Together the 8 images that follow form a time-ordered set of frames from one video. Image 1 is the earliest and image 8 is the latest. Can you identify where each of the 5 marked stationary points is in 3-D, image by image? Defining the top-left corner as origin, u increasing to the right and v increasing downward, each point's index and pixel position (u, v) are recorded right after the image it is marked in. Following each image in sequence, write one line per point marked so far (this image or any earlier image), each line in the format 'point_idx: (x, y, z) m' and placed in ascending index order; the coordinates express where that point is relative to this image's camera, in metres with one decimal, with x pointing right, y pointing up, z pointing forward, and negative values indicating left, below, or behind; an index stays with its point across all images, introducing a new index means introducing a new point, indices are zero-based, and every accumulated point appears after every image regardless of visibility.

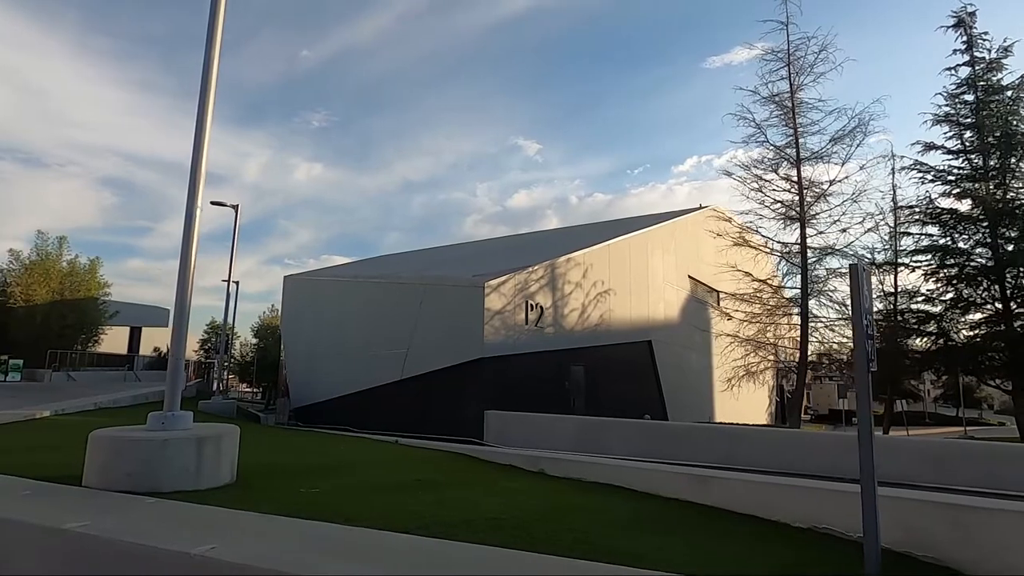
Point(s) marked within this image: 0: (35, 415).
0: (-7.4, -2.0, +8.4) m
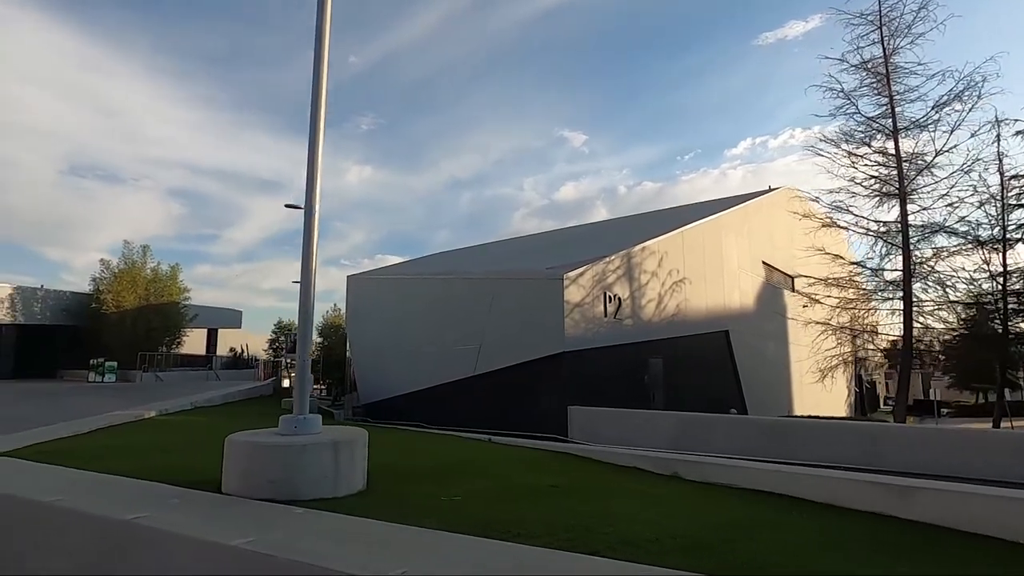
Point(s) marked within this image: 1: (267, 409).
0: (-5.9, -2.1, +8.7) m
1: (-6.6, -3.3, +14.4) m
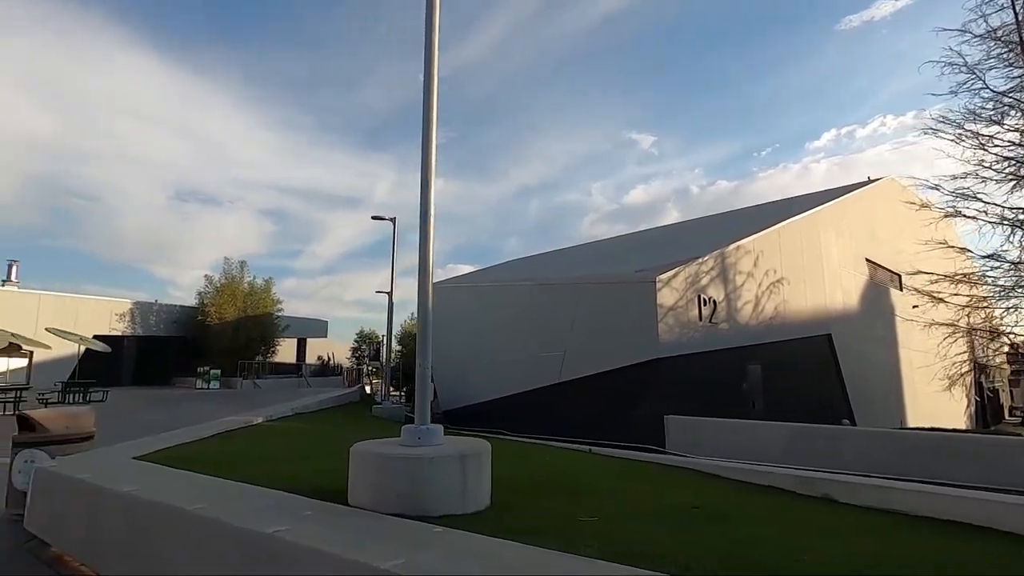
0: (-4.4, -2.3, +9.1) m
1: (-4.2, -3.6, +14.8) m
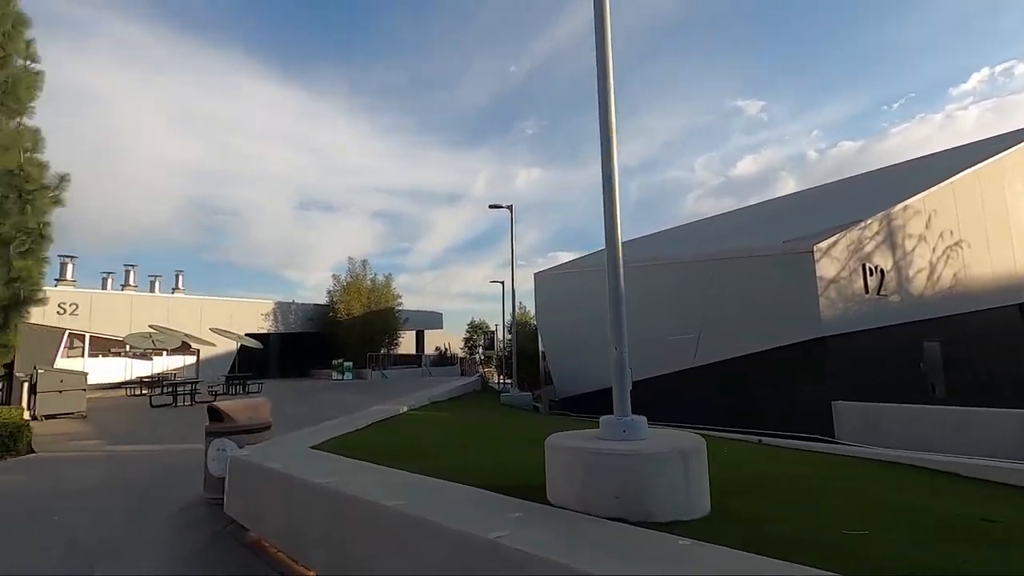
0: (-2.0, -2.1, +9.4) m
1: (-0.7, -3.3, +15.0) m
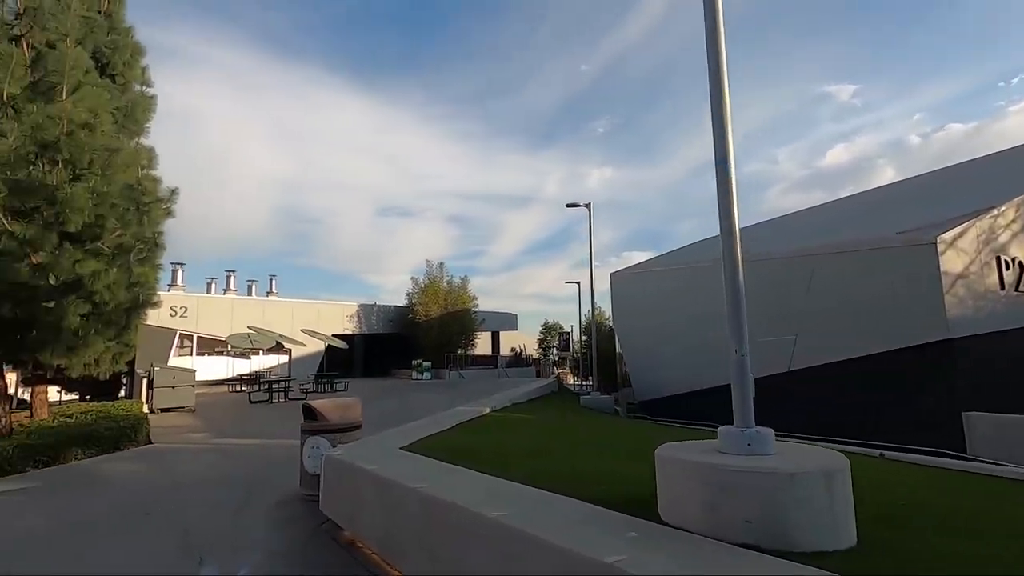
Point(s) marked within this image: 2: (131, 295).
0: (-0.5, -2.1, +9.4) m
1: (+1.5, -3.3, +14.7) m
2: (-7.5, -0.1, +10.5) m
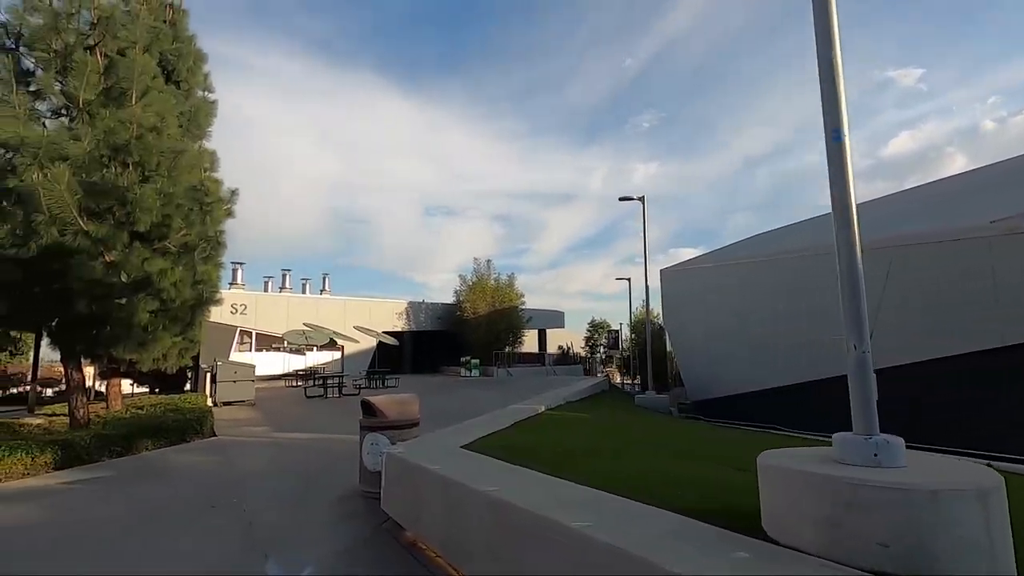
0: (+0.4, -2.1, +9.1) m
1: (+2.9, -3.2, +14.3) m
2: (-6.4, -0.1, +10.9) m
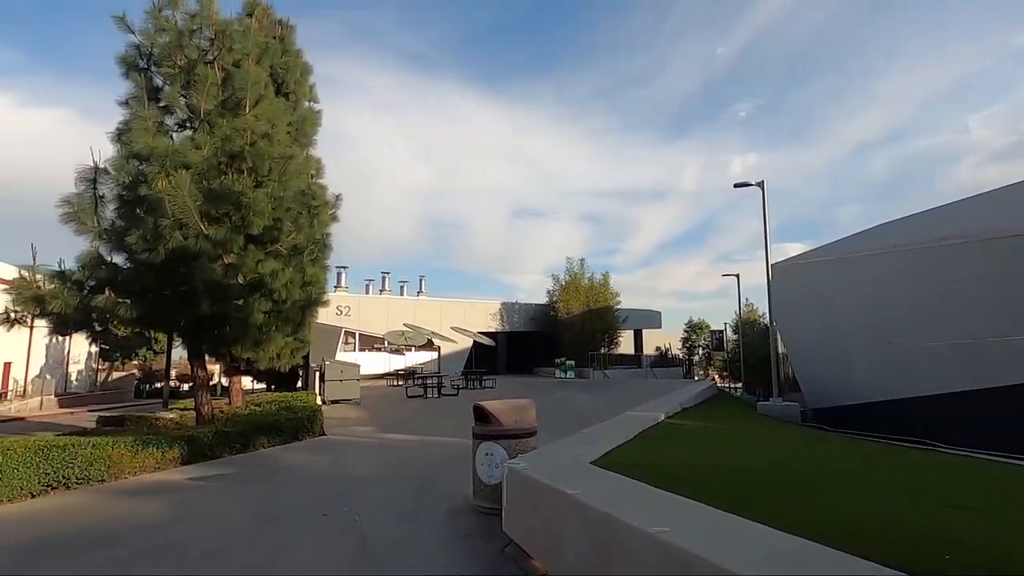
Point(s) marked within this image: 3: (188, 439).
0: (+2.2, -2.0, +8.3) m
1: (+5.5, -3.0, +13.0) m
2: (-4.3, -0.1, +11.1) m
3: (-4.8, -2.2, +8.0) m
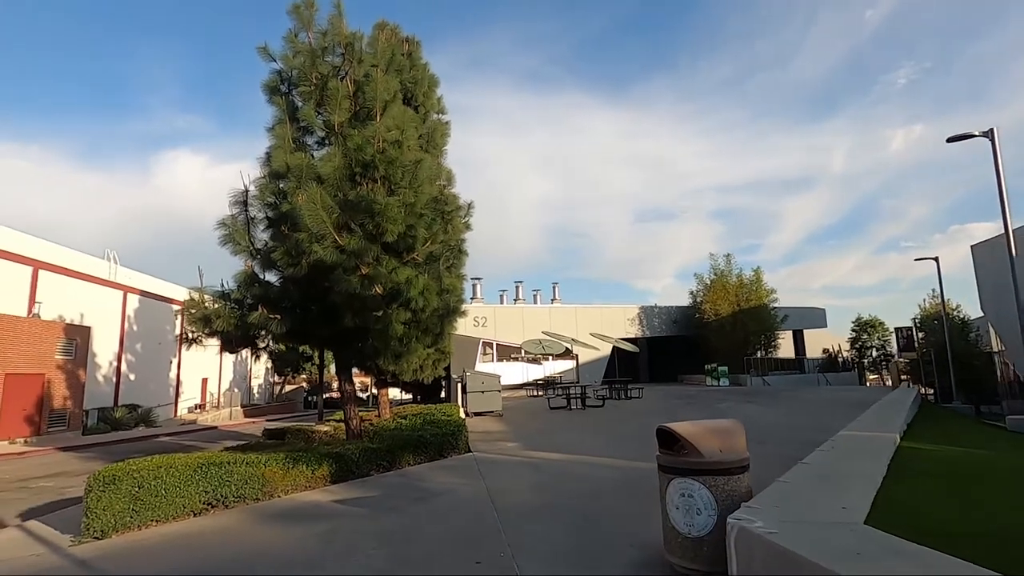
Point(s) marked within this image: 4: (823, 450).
0: (+4.3, -1.8, +6.3) m
1: (+8.8, -2.7, +10.1) m
2: (-1.4, -0.3, +10.6) m
3: (-2.5, -2.4, +7.7) m
4: (+3.1, -1.7, +5.5) m
